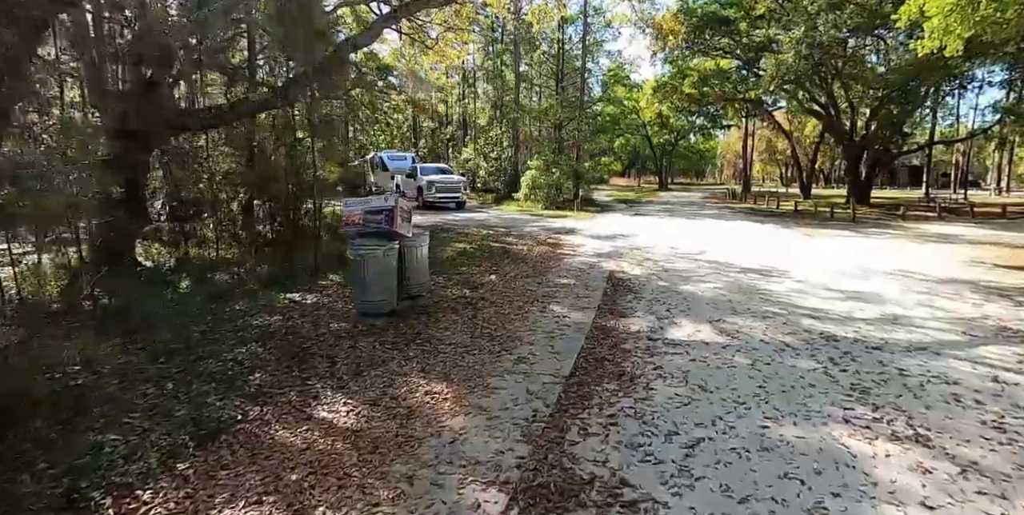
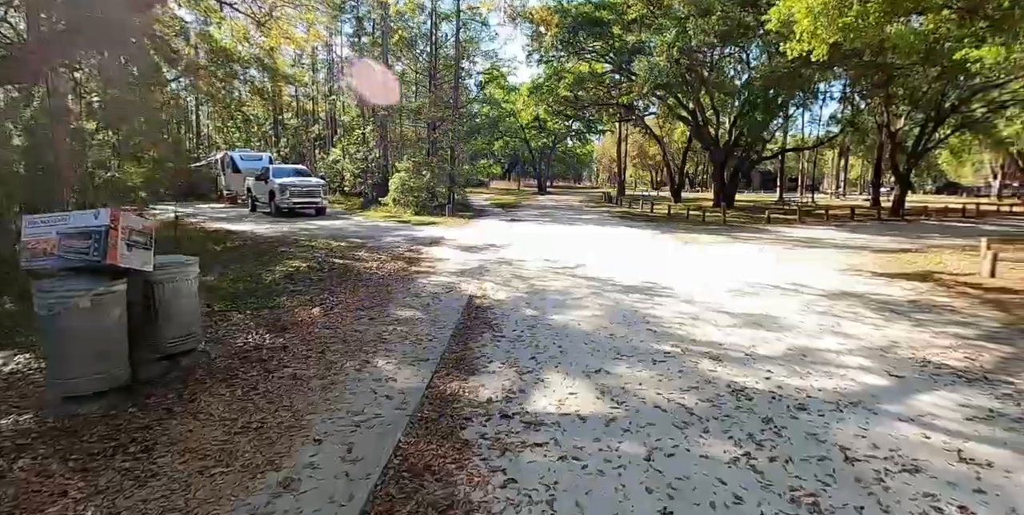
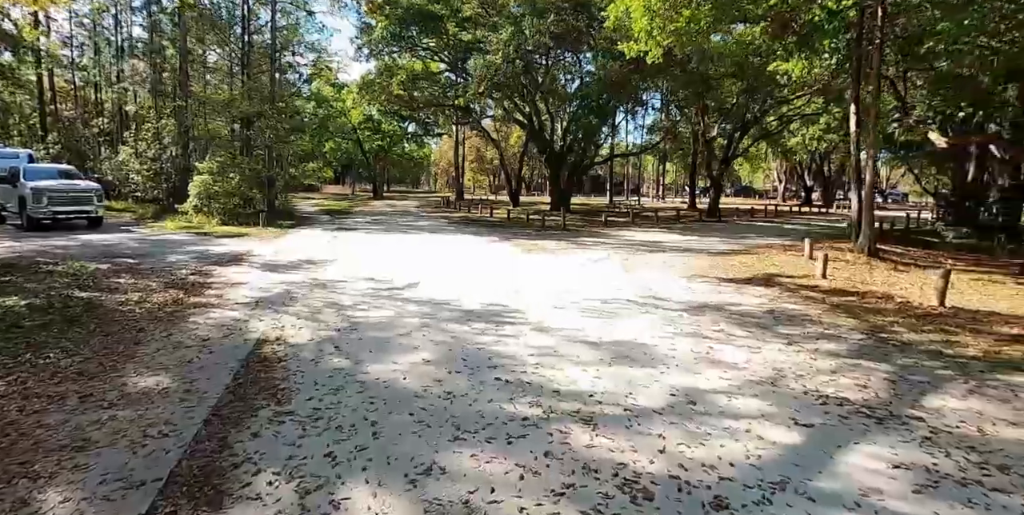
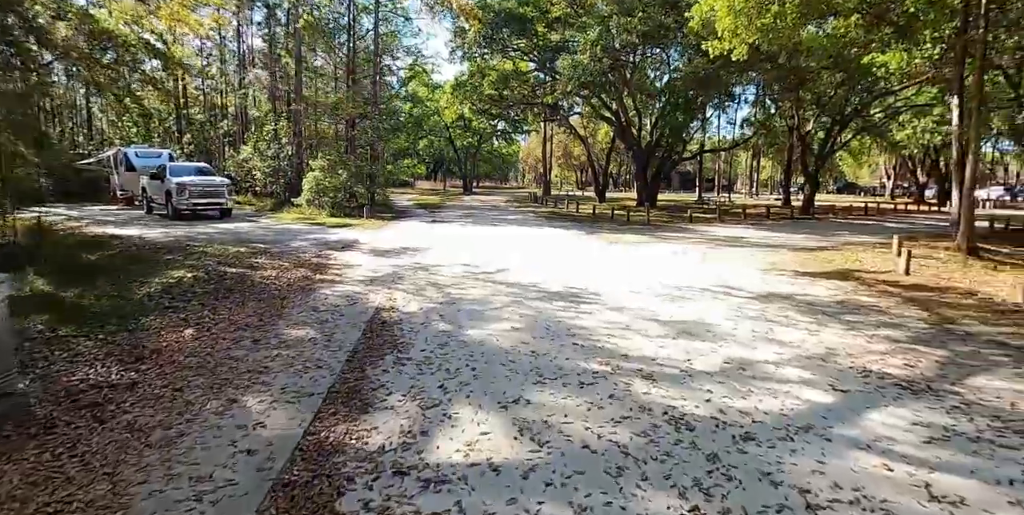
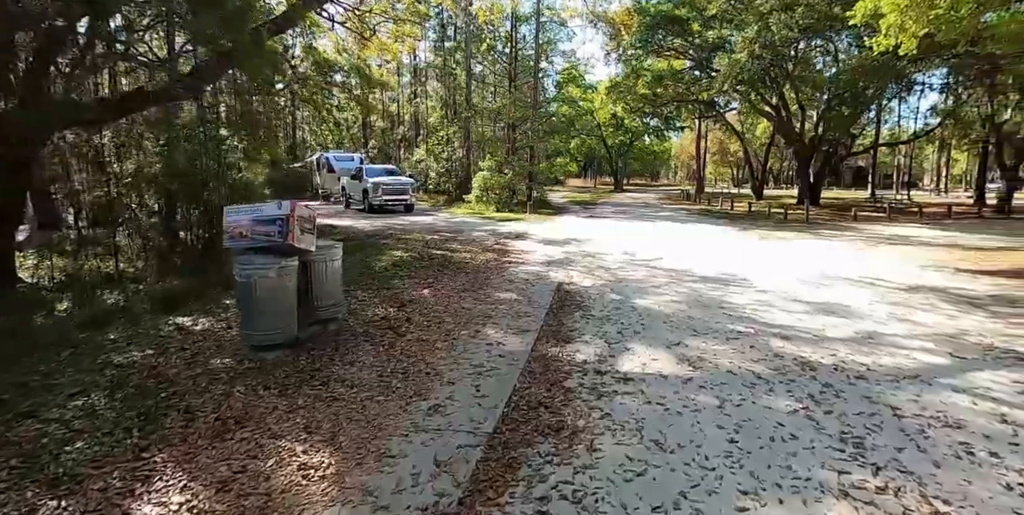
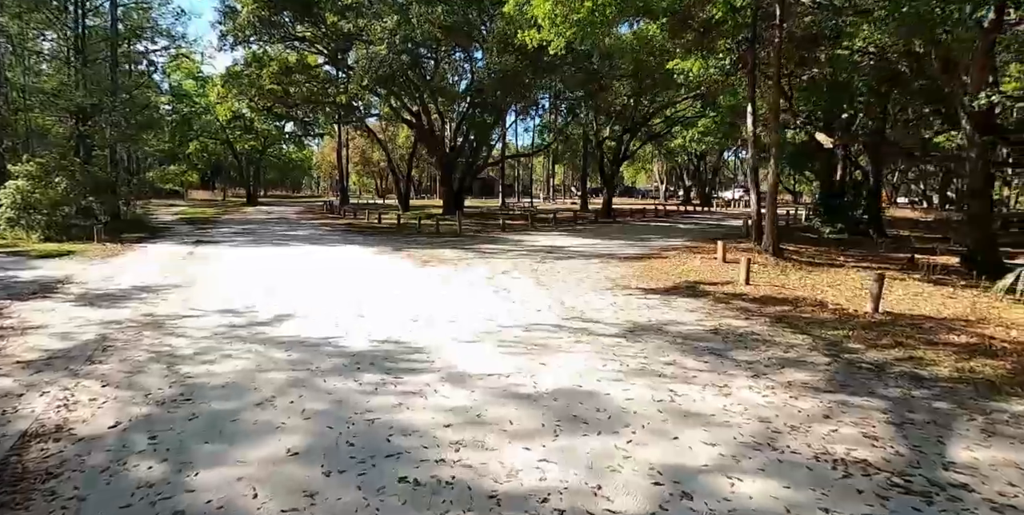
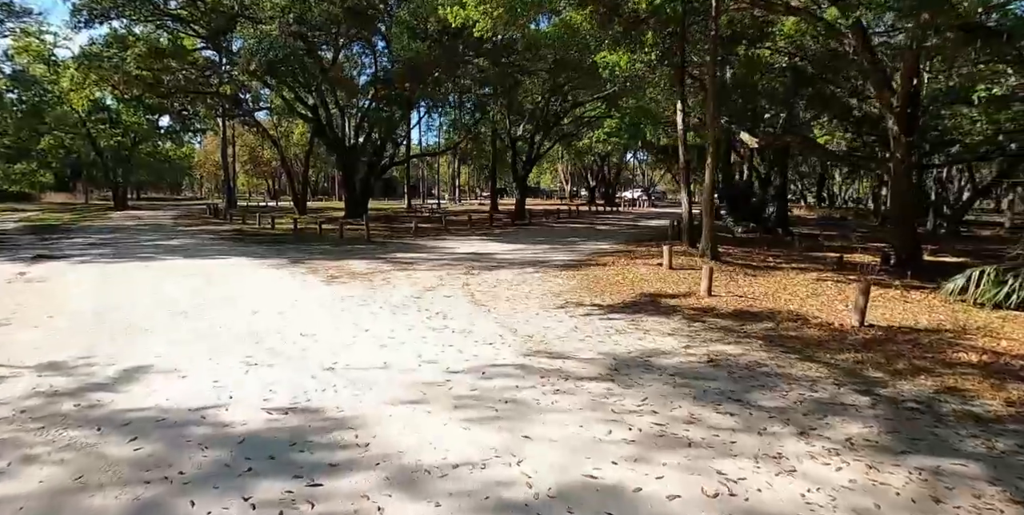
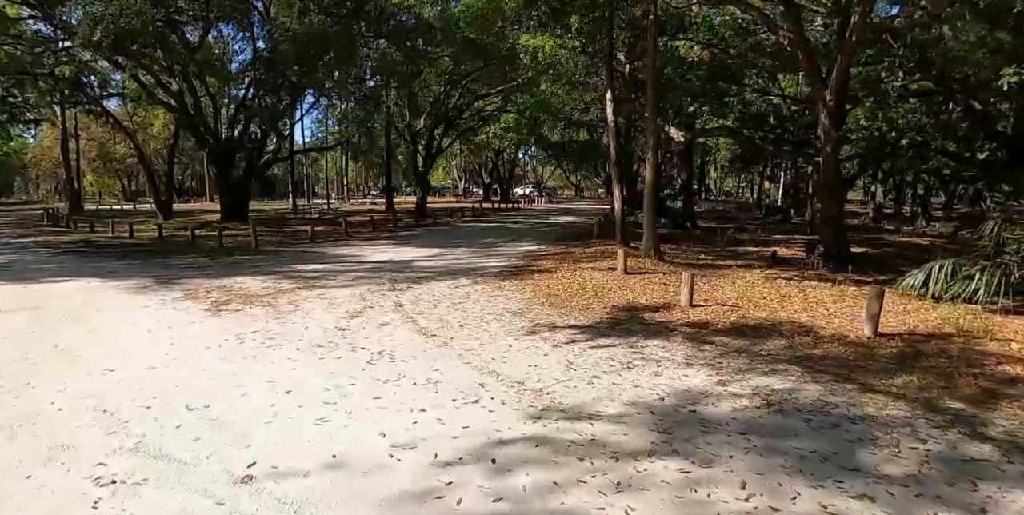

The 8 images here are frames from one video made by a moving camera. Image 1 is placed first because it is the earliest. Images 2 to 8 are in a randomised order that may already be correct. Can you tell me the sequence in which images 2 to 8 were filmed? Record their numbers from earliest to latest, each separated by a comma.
5, 2, 4, 3, 6, 7, 8
